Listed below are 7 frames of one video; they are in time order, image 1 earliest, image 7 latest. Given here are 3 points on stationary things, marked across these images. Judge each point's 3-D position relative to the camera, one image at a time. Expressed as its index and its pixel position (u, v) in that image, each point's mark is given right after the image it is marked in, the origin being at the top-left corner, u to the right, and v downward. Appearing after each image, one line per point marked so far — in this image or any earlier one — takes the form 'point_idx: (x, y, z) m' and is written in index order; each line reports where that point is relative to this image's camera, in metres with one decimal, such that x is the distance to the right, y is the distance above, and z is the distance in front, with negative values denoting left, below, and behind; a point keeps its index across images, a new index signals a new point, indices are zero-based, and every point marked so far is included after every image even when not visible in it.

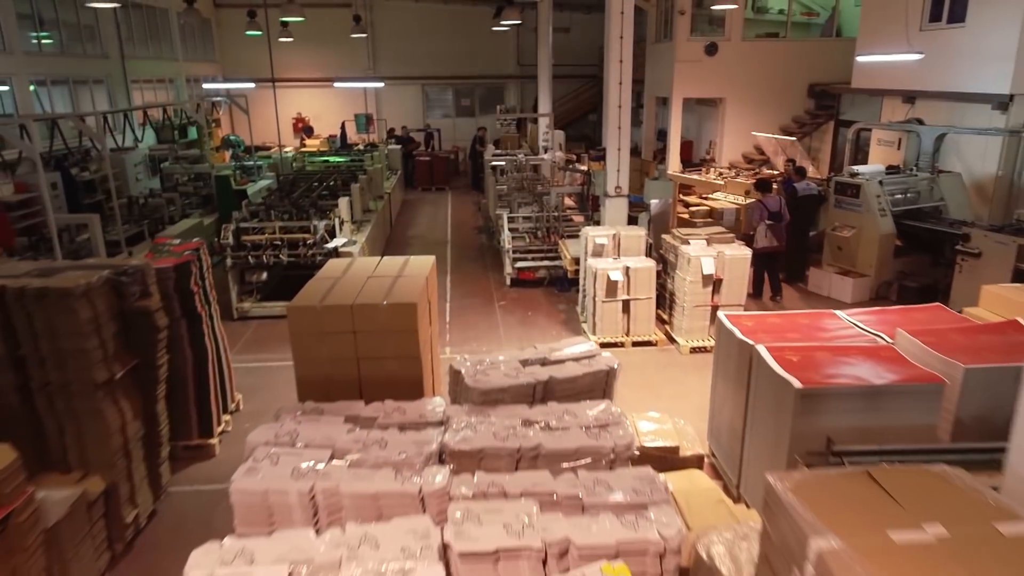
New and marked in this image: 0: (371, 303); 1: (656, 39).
0: (-0.7, -0.1, +3.6) m
1: (+2.6, +4.5, +13.0) m
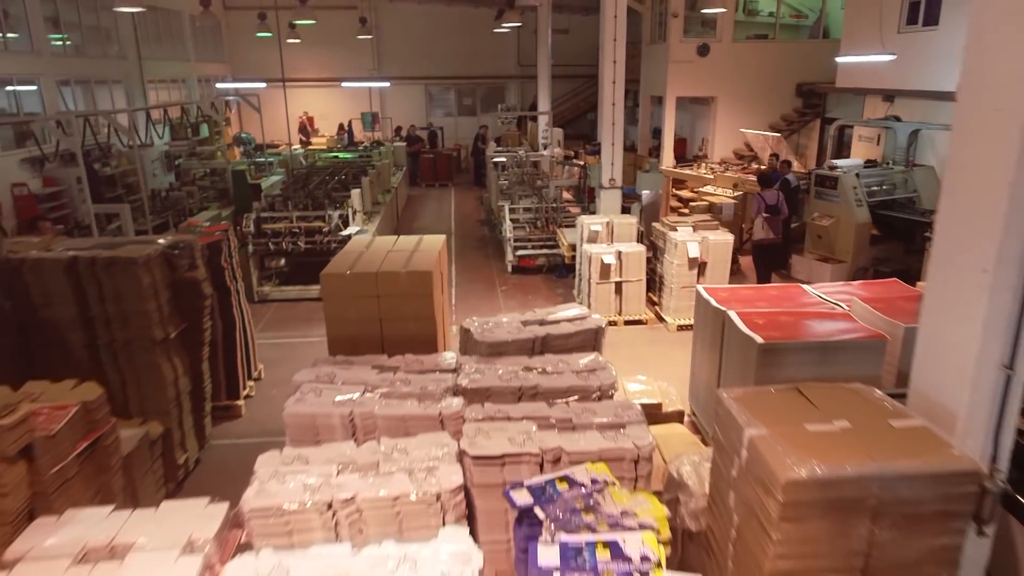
0: (-0.7, +0.1, +4.1) m
1: (+2.6, +4.6, +13.5) m
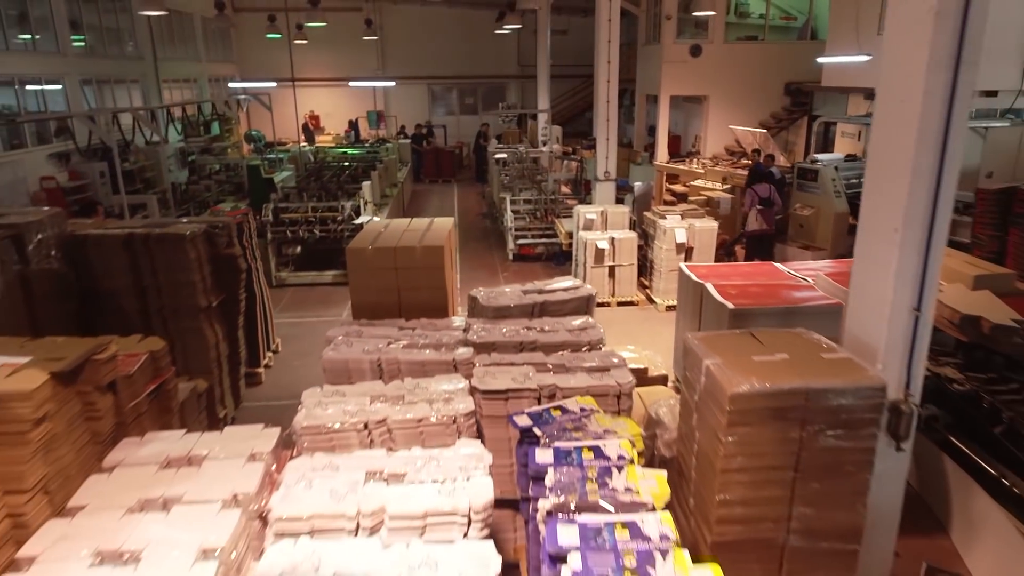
0: (-0.7, +0.3, +4.7) m
1: (+2.6, +4.8, +14.1) m
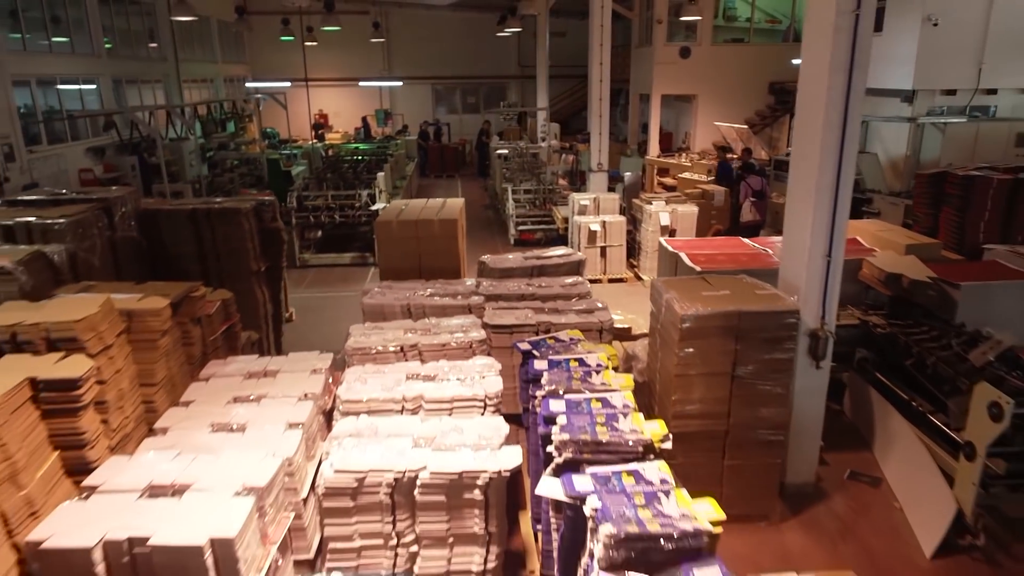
0: (-0.6, +0.5, +5.6) m
1: (+2.6, +5.1, +15.0) m
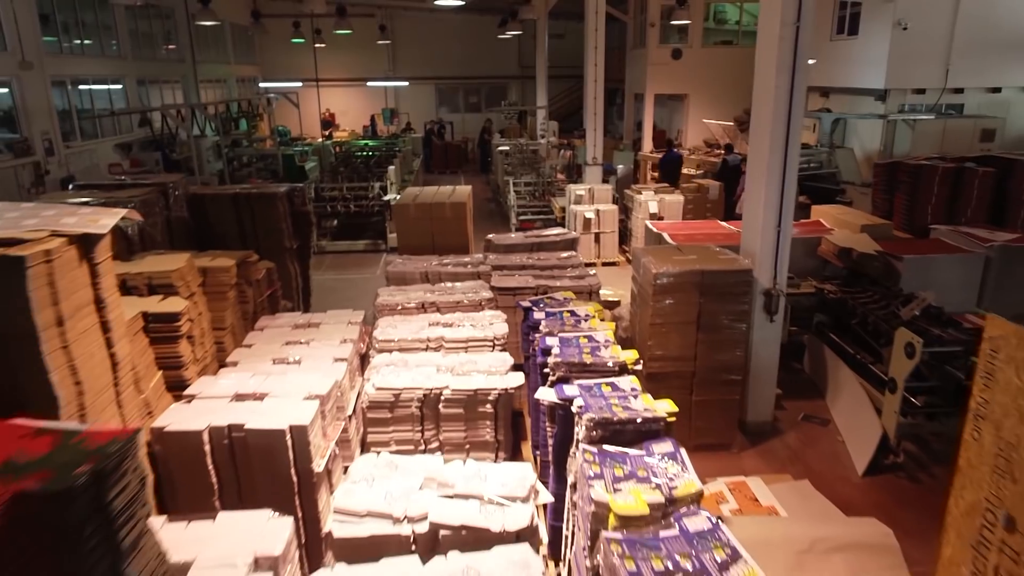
0: (-0.6, +0.7, +6.4) m
1: (+2.6, +5.3, +15.8) m
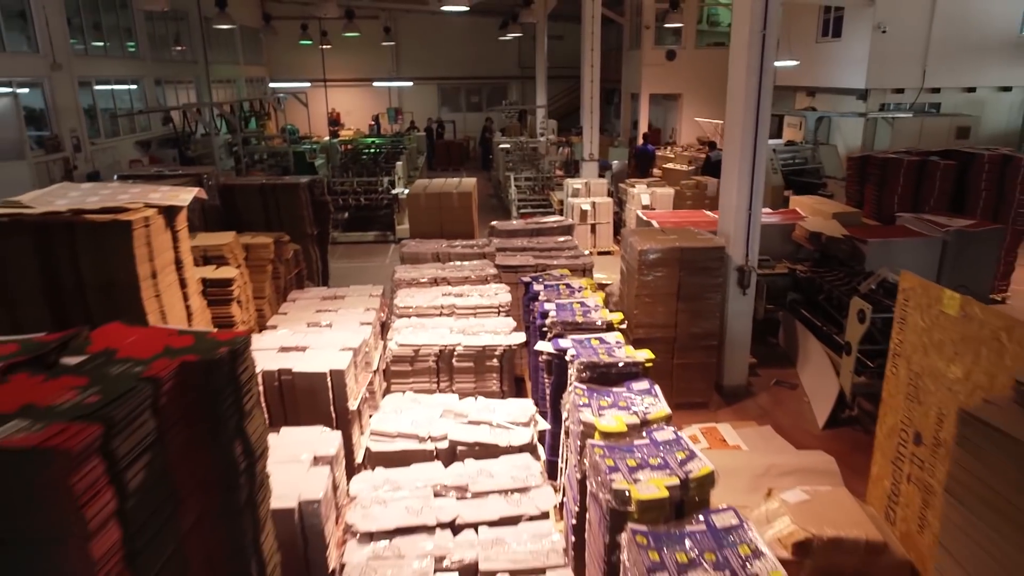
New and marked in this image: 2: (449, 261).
0: (-0.6, +0.9, +7.0) m
1: (+2.7, +5.5, +16.4) m
2: (-0.5, +0.2, +5.8) m
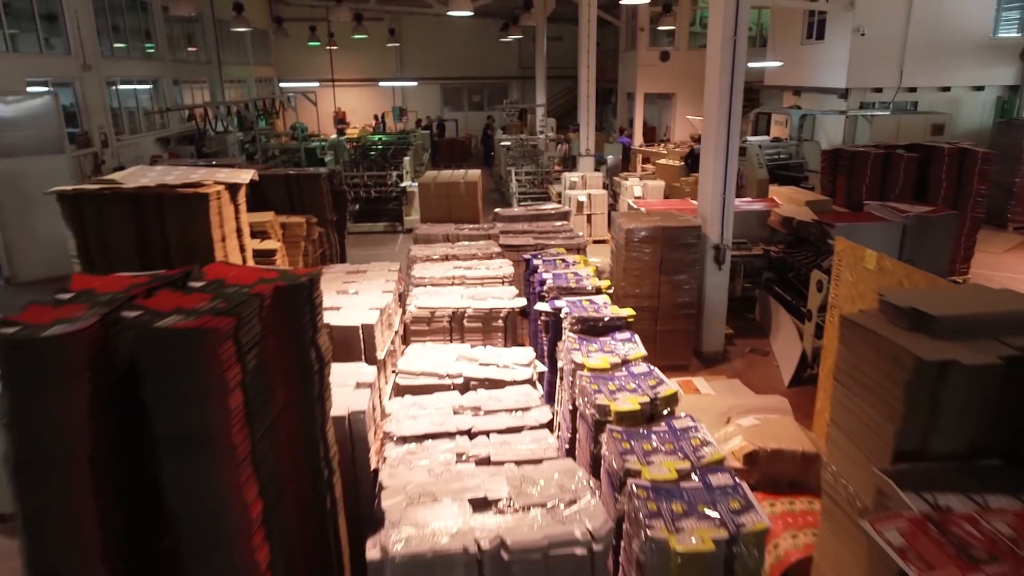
0: (-0.6, +1.1, +7.7) m
1: (+2.7, +5.7, +17.1) m
2: (-0.5, +0.4, +6.5) m
